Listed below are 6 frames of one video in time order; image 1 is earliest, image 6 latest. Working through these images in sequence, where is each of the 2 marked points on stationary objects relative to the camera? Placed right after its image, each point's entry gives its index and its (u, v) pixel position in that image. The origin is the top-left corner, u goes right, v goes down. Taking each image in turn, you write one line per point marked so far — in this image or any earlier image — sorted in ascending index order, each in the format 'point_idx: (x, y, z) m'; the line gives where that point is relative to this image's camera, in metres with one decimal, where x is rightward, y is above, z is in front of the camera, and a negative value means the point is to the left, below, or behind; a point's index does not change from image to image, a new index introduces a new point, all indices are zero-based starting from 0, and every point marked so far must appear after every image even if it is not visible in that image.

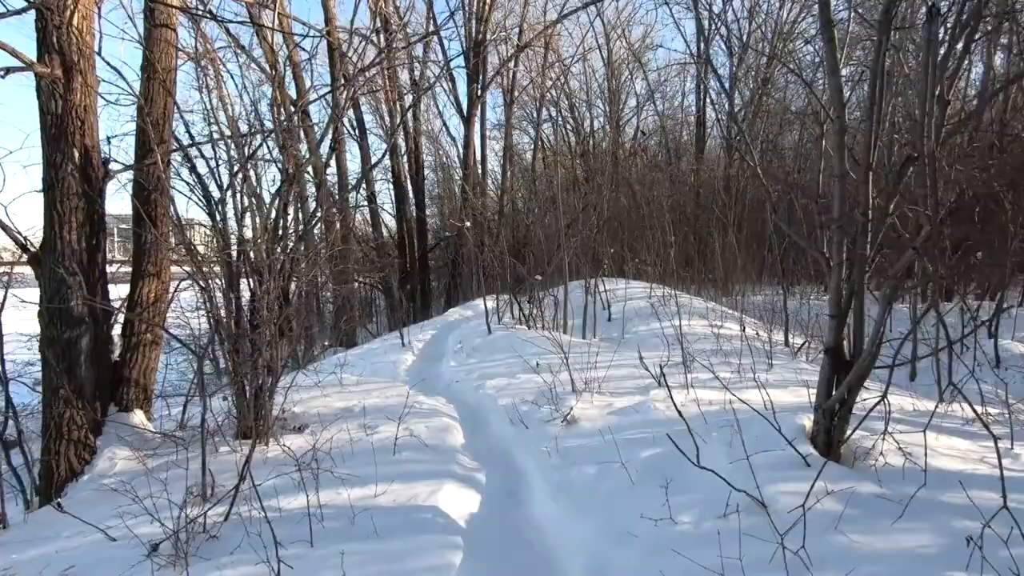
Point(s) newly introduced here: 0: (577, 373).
0: (+0.7, -1.0, +6.2) m
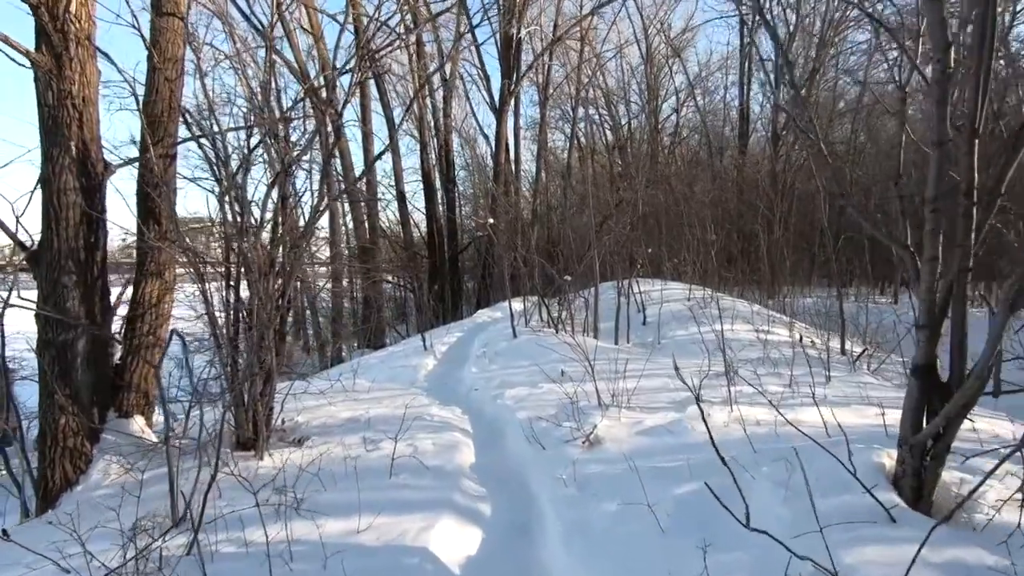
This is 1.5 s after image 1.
0: (+1.0, -1.0, +5.6) m
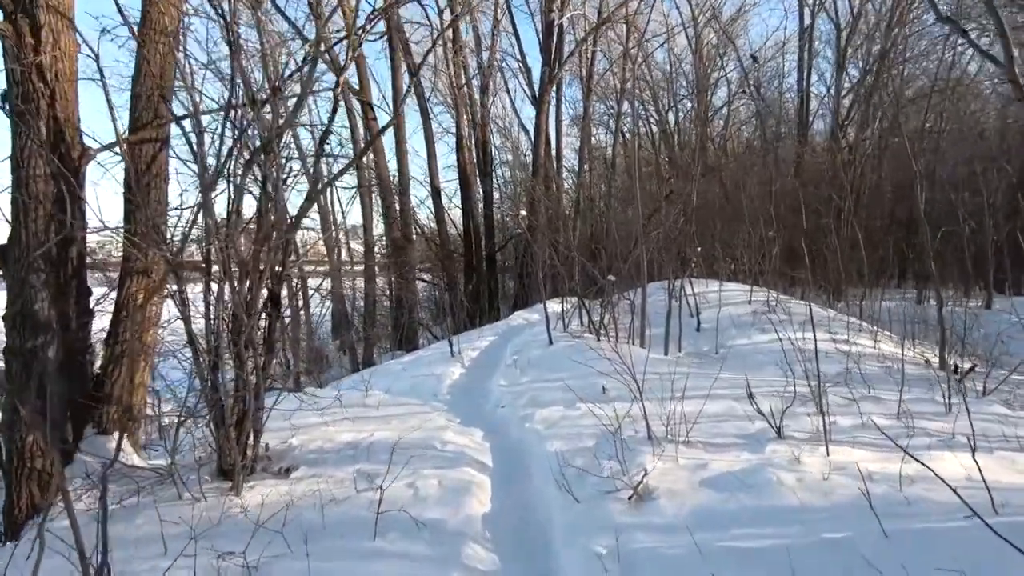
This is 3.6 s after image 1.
0: (+1.2, -1.0, +4.6) m
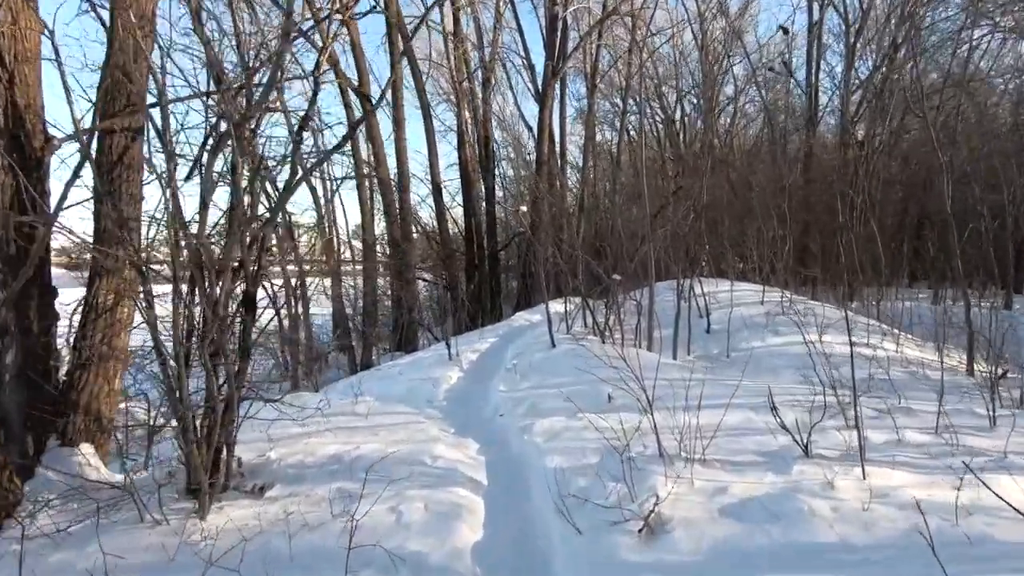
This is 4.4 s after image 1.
0: (+1.2, -1.0, +4.2) m
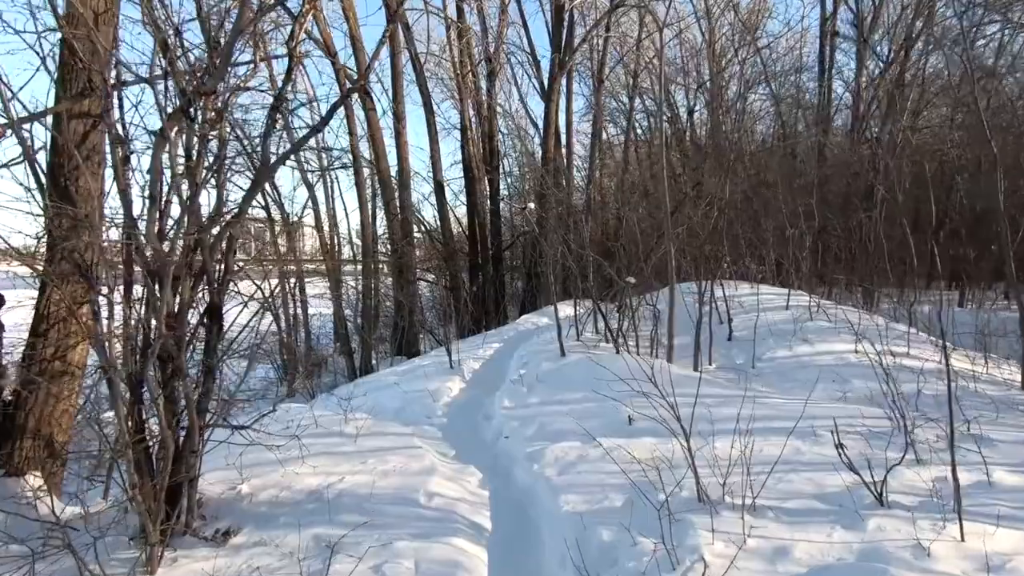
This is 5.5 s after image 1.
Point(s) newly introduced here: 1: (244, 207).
0: (+1.2, -1.1, +3.6) m
1: (-1.7, +0.5, +3.4) m
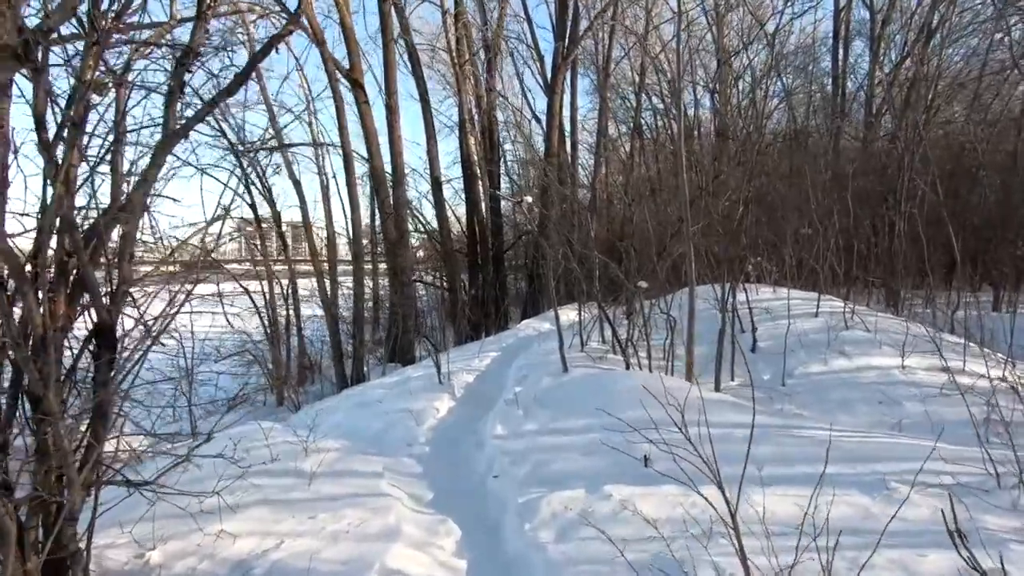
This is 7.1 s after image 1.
0: (+1.2, -1.1, +2.8) m
1: (-1.7, +0.4, +2.6) m
